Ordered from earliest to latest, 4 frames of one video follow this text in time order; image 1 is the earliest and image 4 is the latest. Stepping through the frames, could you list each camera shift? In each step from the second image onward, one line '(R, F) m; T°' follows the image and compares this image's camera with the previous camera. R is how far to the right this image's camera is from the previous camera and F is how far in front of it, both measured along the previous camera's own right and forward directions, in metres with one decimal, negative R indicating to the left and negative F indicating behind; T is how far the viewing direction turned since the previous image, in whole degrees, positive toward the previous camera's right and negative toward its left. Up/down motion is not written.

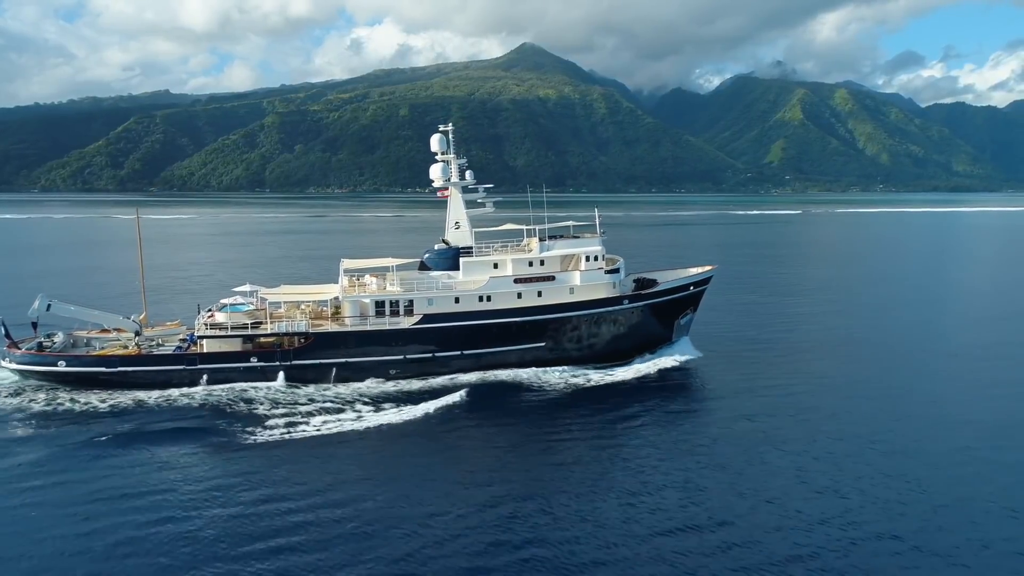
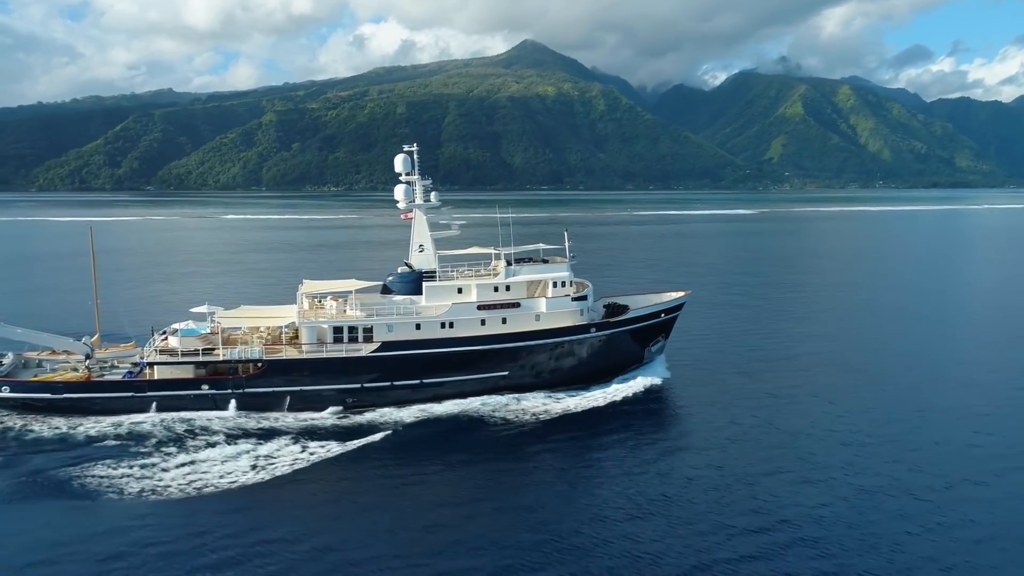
(+2.8, 0.0) m; -2°
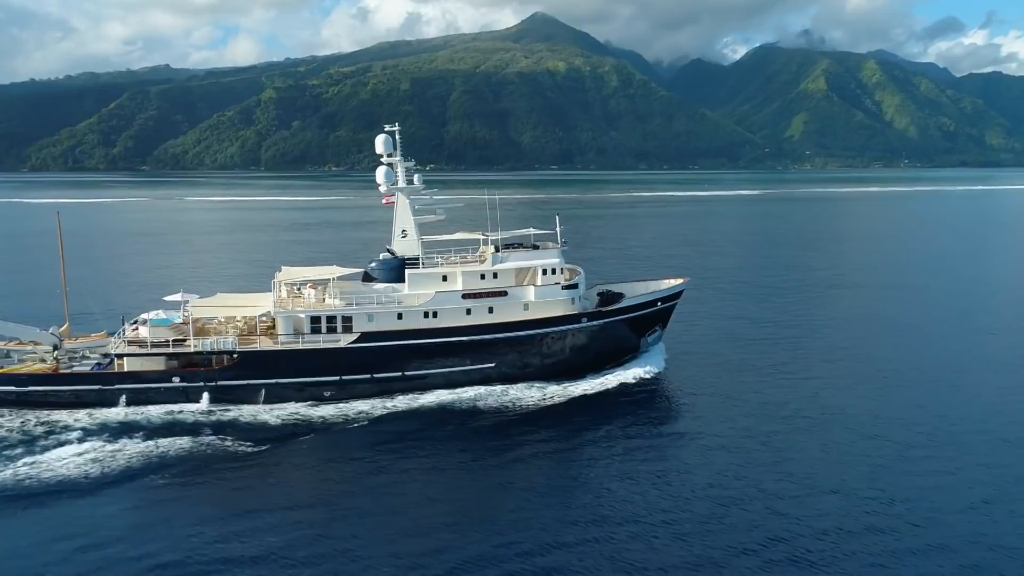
(+0.6, +2.8) m; -1°
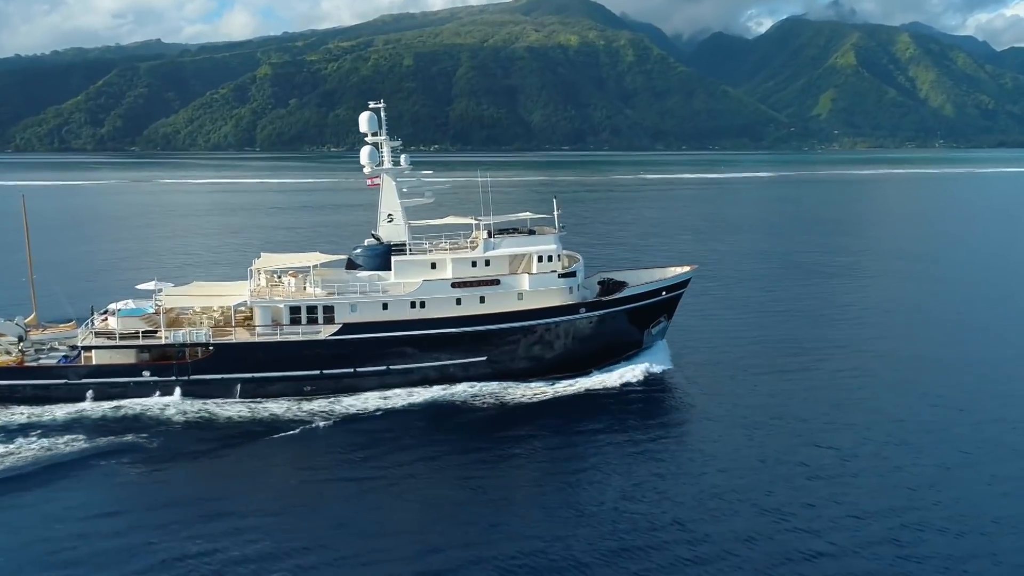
(+0.1, +4.0) m; -1°
